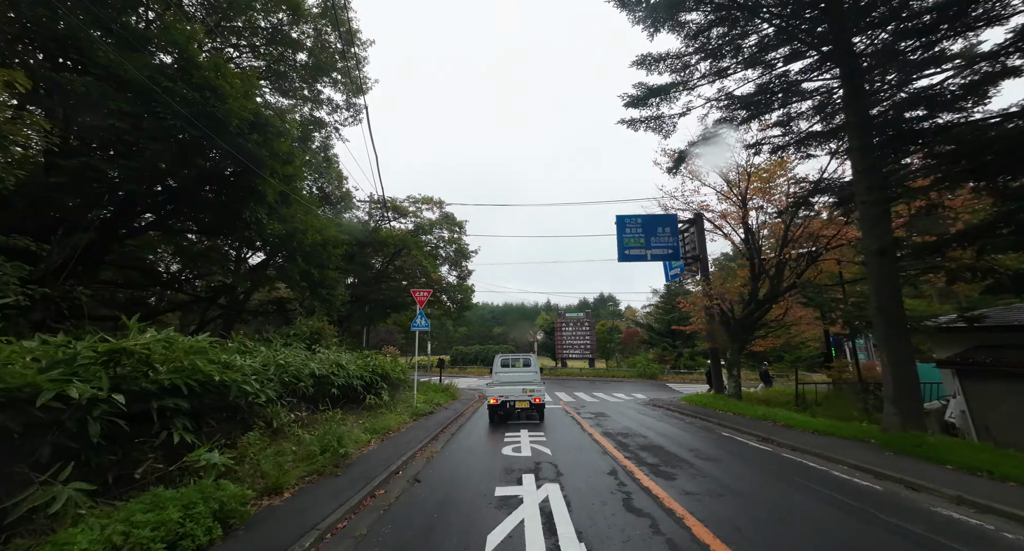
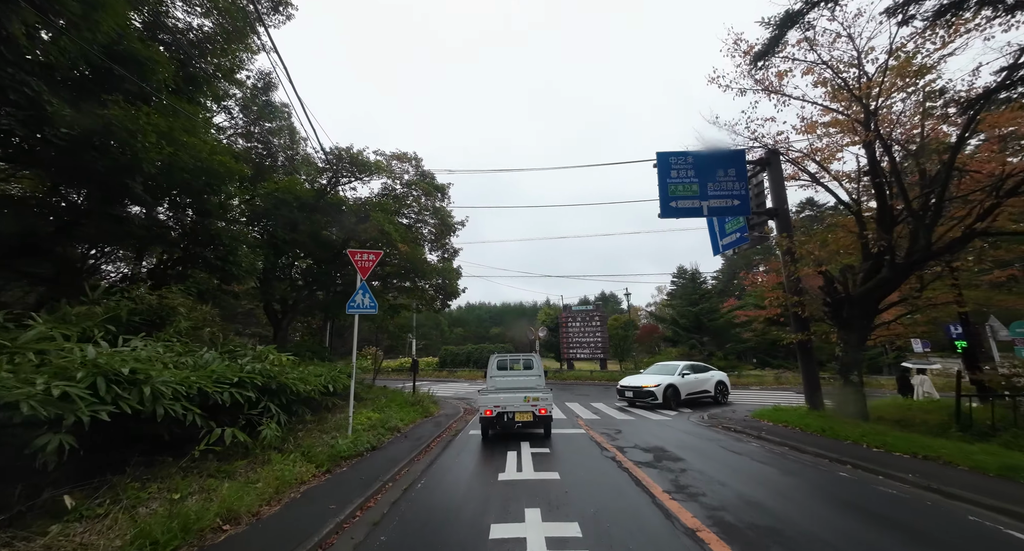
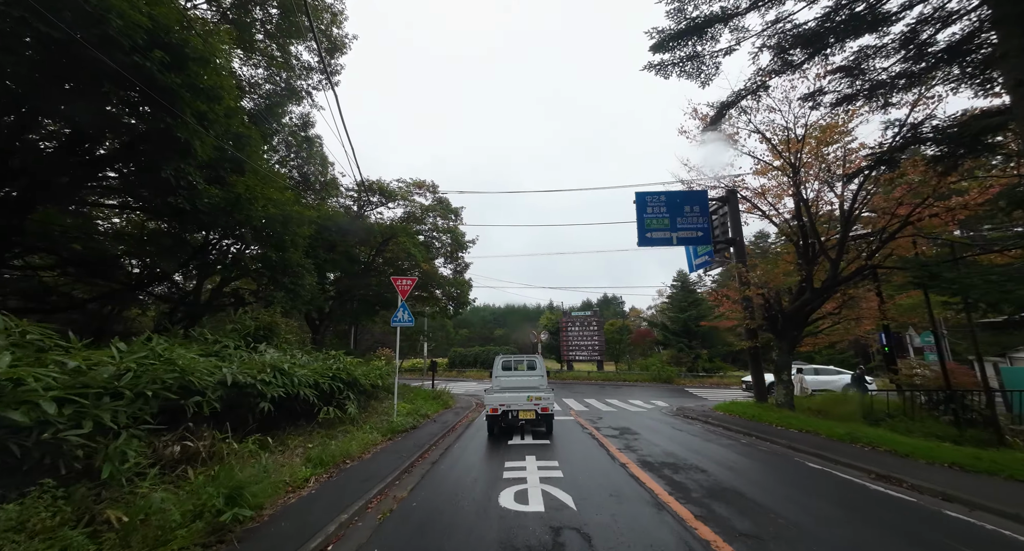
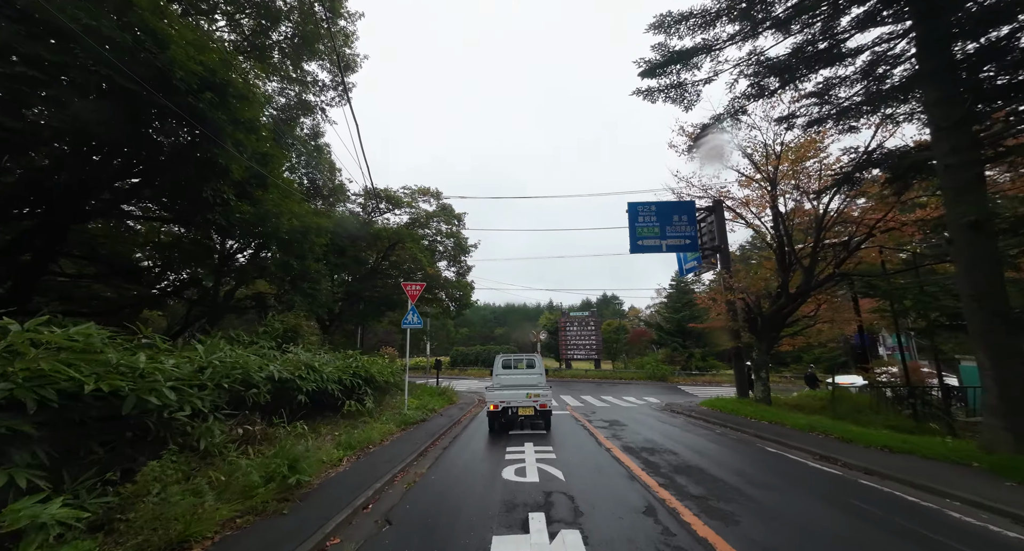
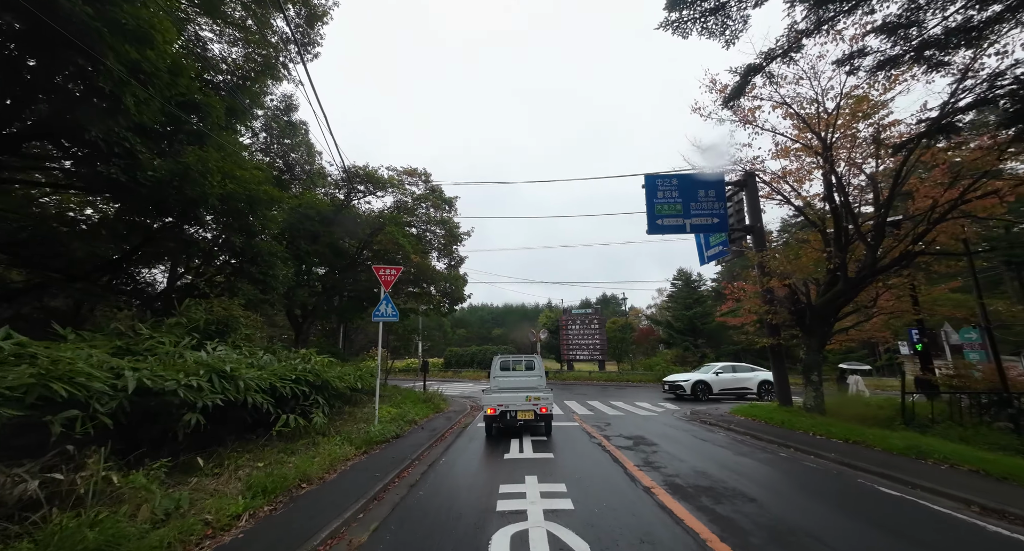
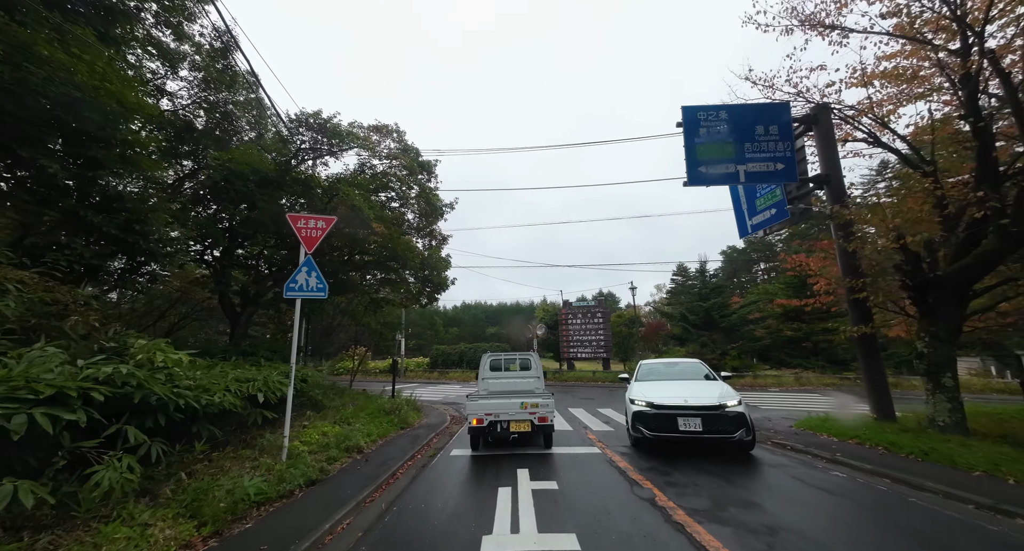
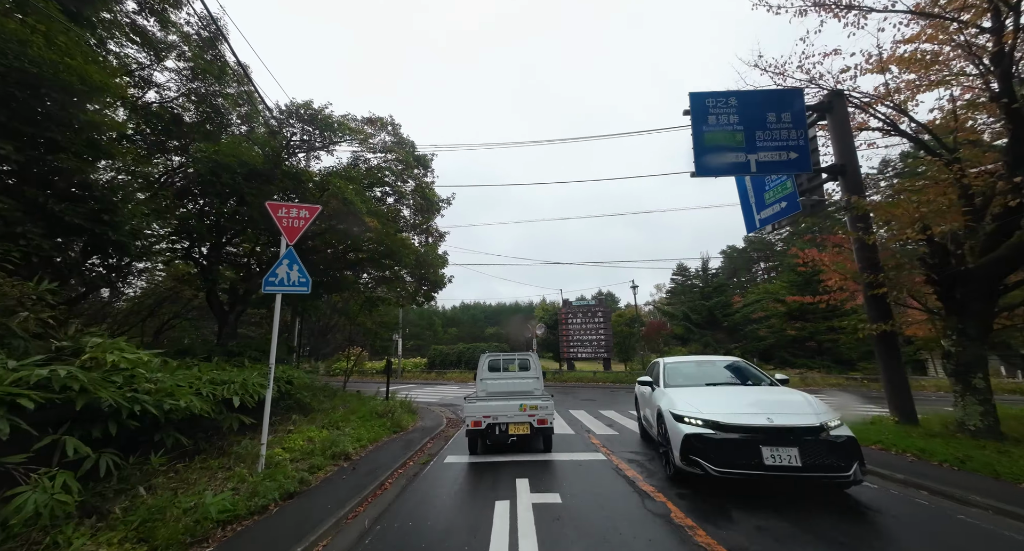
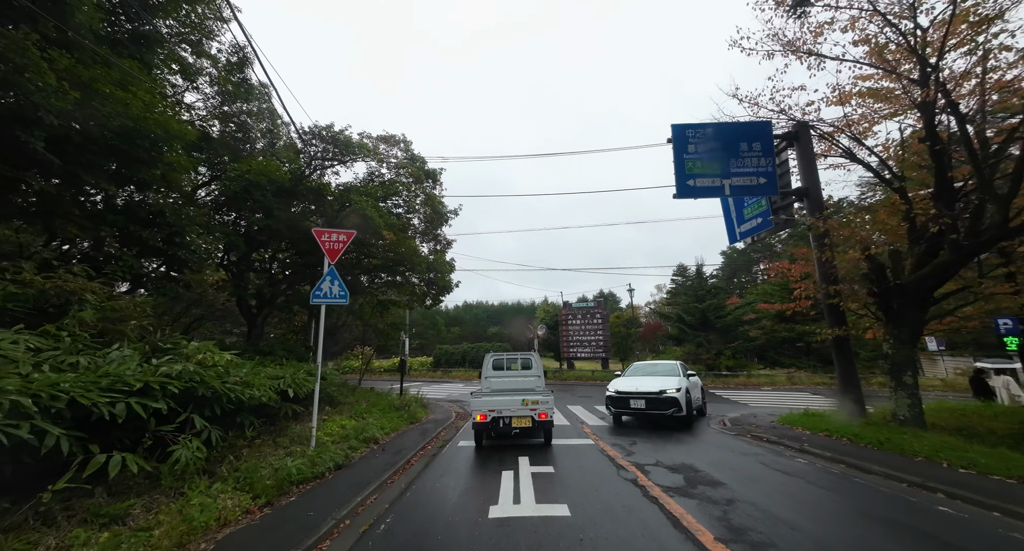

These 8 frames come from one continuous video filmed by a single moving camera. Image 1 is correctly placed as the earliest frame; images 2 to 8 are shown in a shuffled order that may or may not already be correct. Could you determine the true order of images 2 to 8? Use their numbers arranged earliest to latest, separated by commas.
4, 3, 5, 2, 8, 6, 7
